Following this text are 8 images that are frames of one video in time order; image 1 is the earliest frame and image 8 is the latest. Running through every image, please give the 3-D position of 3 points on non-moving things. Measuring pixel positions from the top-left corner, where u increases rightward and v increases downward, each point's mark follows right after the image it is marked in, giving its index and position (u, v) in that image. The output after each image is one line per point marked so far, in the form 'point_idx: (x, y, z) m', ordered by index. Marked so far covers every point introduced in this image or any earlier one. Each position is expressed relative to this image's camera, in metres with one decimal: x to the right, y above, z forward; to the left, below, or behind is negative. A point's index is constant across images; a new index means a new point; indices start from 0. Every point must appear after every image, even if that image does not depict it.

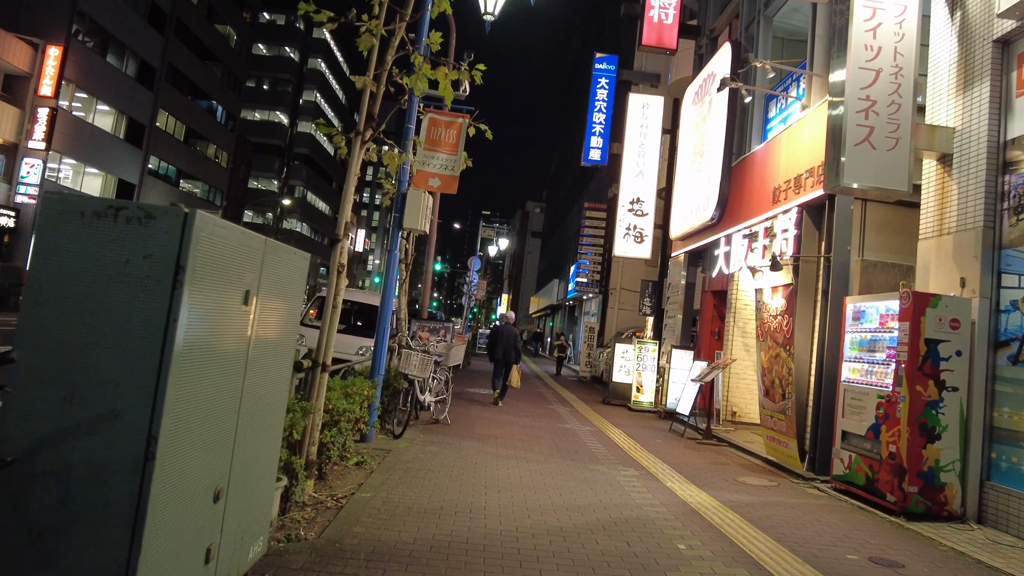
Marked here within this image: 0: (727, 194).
0: (+4.1, +1.8, +12.3) m
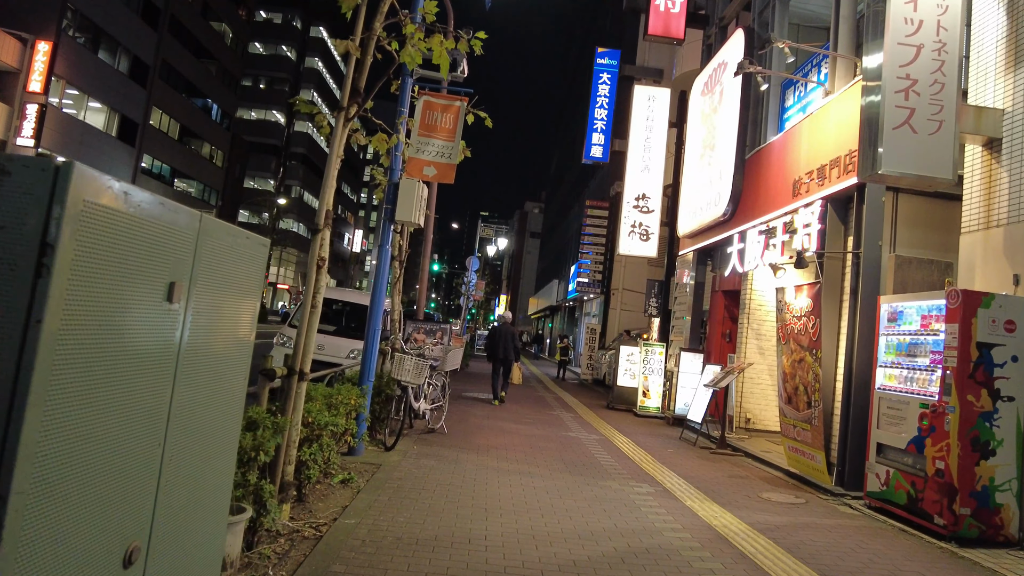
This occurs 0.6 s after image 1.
0: (+4.1, +1.8, +11.7) m
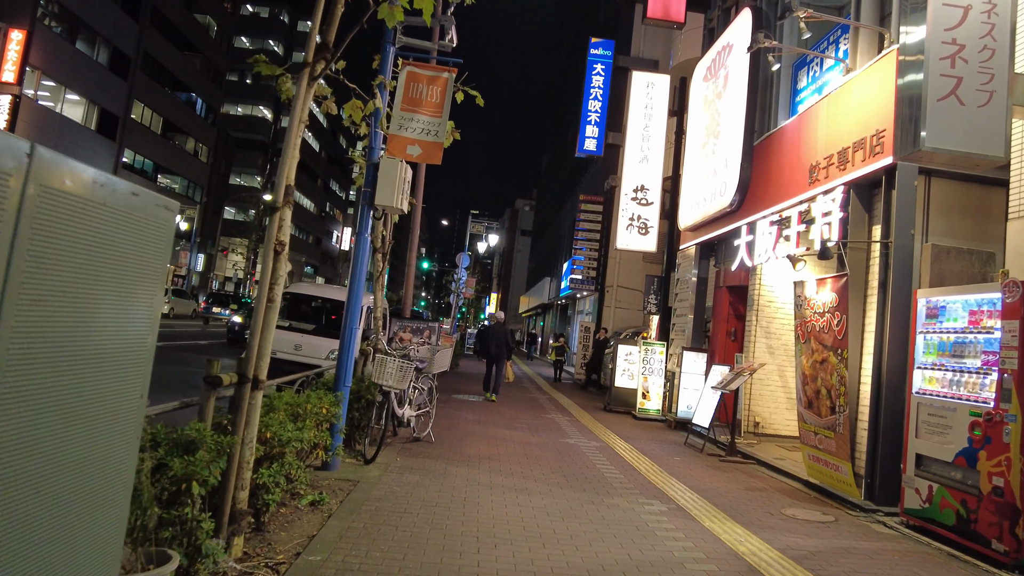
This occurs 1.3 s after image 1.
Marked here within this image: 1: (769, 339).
0: (+4.0, +1.9, +10.9) m
1: (+4.3, -0.8, +10.8) m
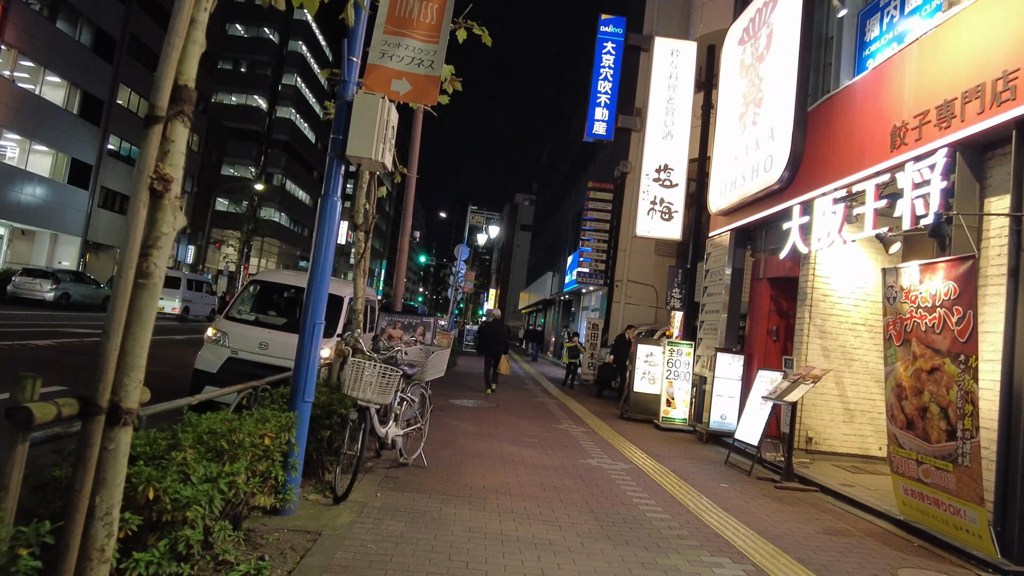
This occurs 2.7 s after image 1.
0: (+4.2, +2.0, +9.3) m
1: (+4.4, -0.7, +9.2) m
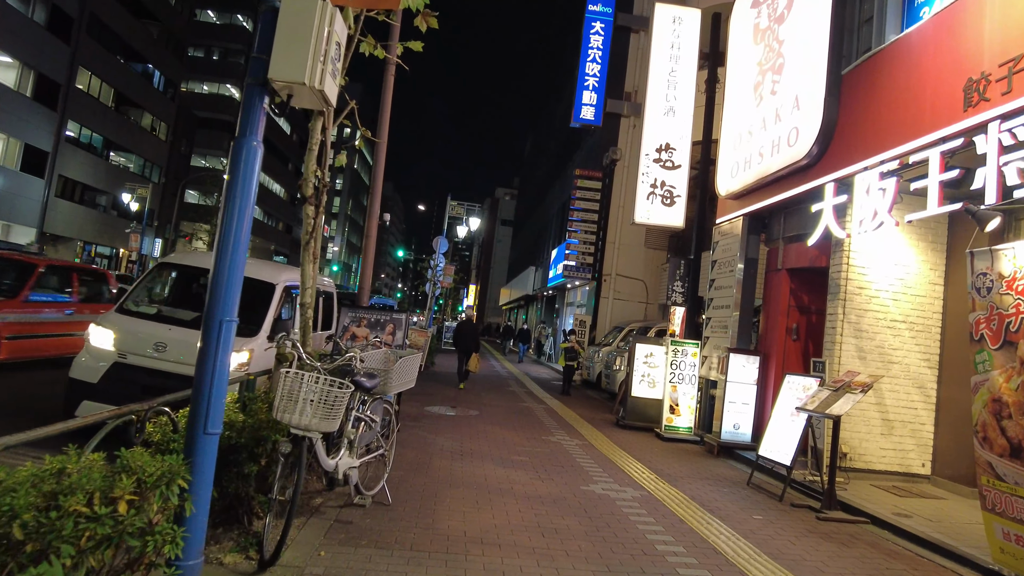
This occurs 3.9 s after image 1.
0: (+4.0, +2.1, +8.0) m
1: (+4.3, -0.6, +7.9) m
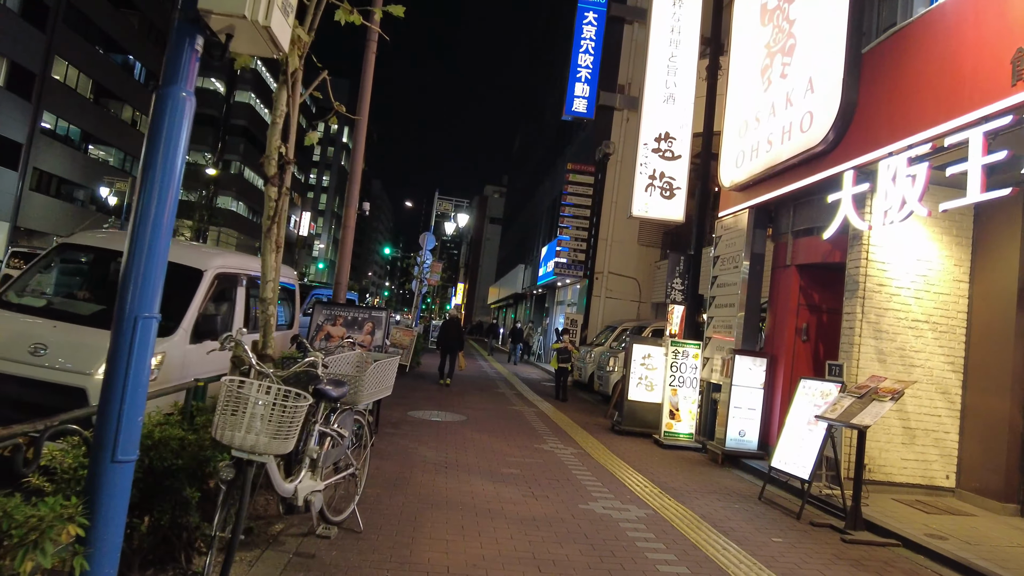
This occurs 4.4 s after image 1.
0: (+3.9, +2.2, +7.3) m
1: (+4.2, -0.6, +7.3) m
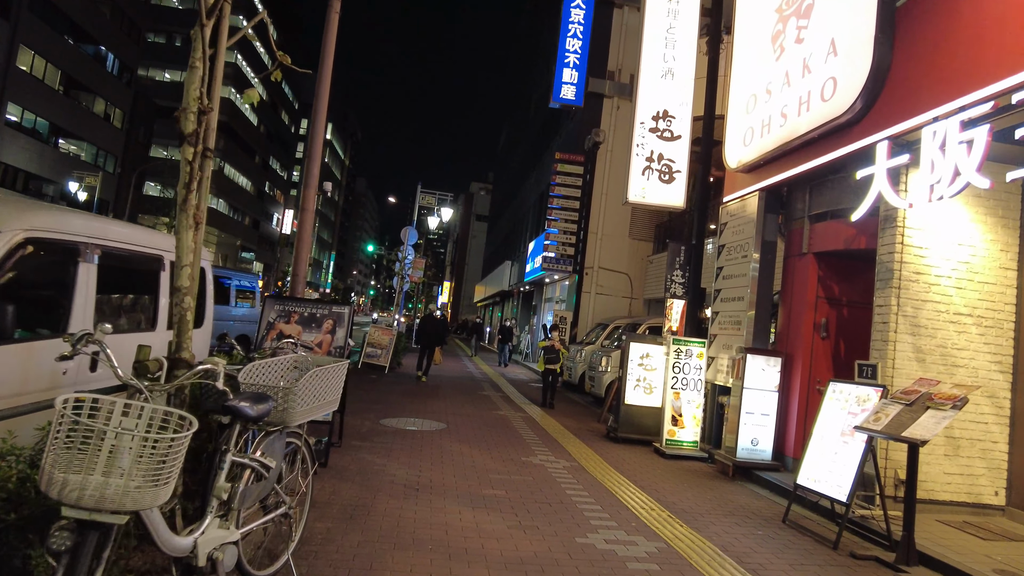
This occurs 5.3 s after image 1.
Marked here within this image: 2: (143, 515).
0: (+3.7, +2.3, +6.4) m
1: (+4.0, -0.5, +6.3) m
2: (-1.5, -0.9, +2.5) m
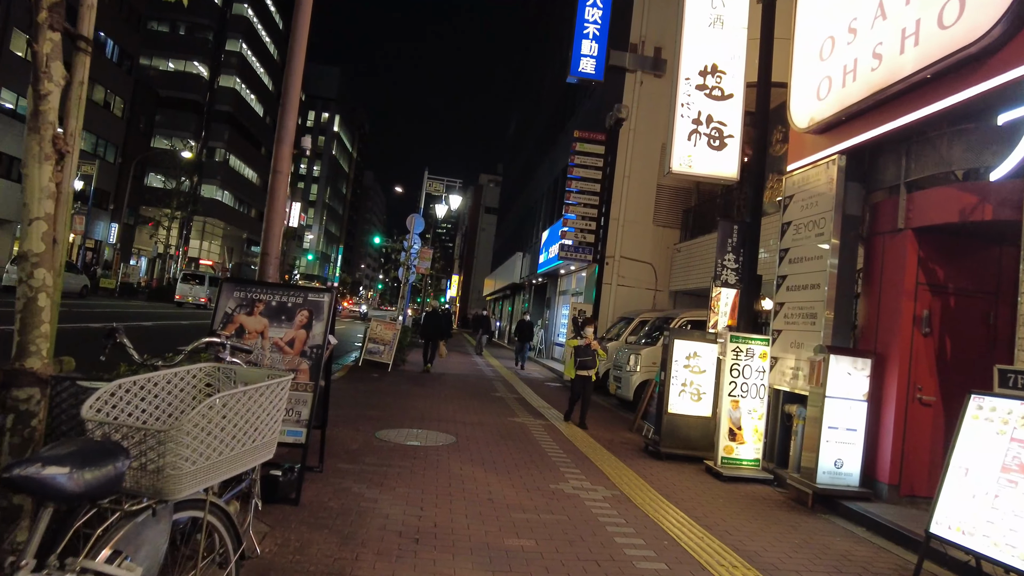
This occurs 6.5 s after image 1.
0: (+4.0, +2.4, +4.7) m
1: (+4.2, -0.3, +4.7) m
2: (-1.3, -0.8, +1.0) m
